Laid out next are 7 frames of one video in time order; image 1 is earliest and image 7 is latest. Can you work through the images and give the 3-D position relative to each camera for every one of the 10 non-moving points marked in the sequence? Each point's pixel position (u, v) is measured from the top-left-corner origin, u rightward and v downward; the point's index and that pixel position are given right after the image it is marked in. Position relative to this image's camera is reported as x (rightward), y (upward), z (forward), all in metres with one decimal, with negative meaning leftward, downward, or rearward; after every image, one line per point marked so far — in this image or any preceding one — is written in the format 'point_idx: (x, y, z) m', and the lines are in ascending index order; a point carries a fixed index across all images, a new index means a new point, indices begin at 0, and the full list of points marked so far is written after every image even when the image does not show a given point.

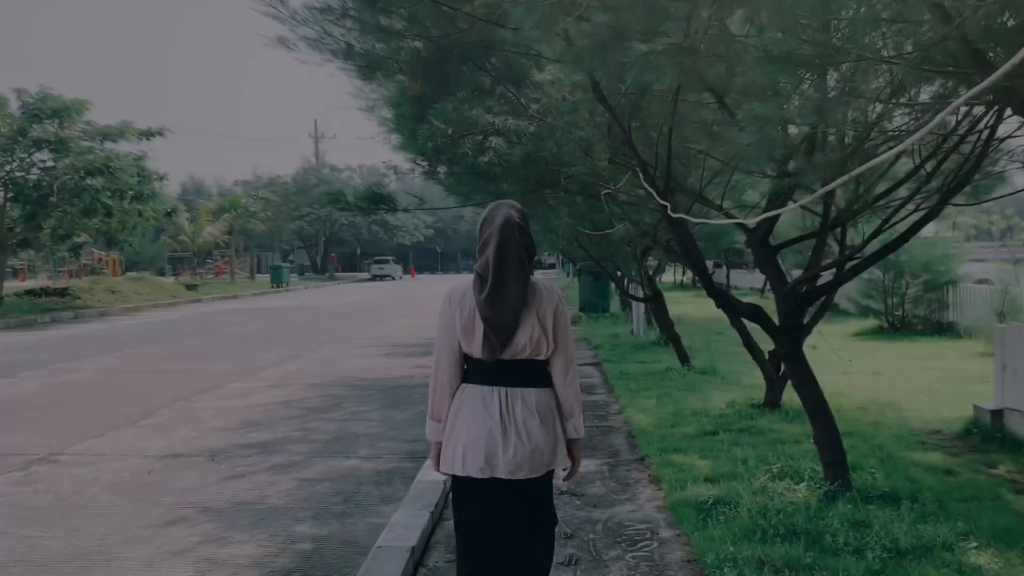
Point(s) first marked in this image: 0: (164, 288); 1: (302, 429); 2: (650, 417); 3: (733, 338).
0: (-5.6, 0.0, +18.1) m
1: (-1.5, -1.0, +7.9) m
2: (+0.9, -0.8, +7.4) m
3: (+2.2, -0.5, +11.2) m
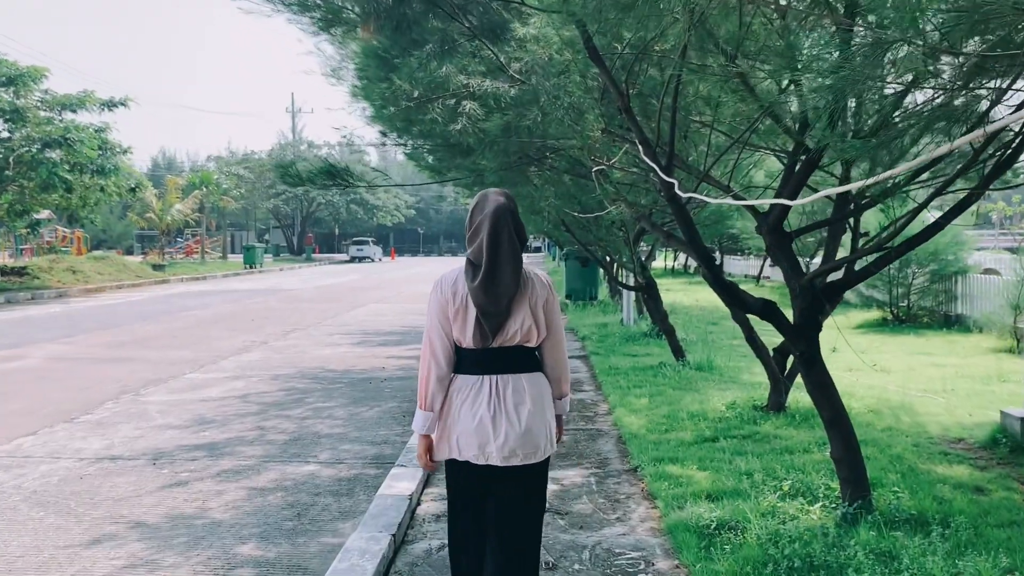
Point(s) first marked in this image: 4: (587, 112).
0: (-5.9, +0.3, +17.3) m
1: (-1.6, -0.9, +7.2) m
2: (+0.8, -0.8, +6.7) m
3: (+2.0, -0.4, +10.5) m
4: (+0.4, +0.8, +5.2) m
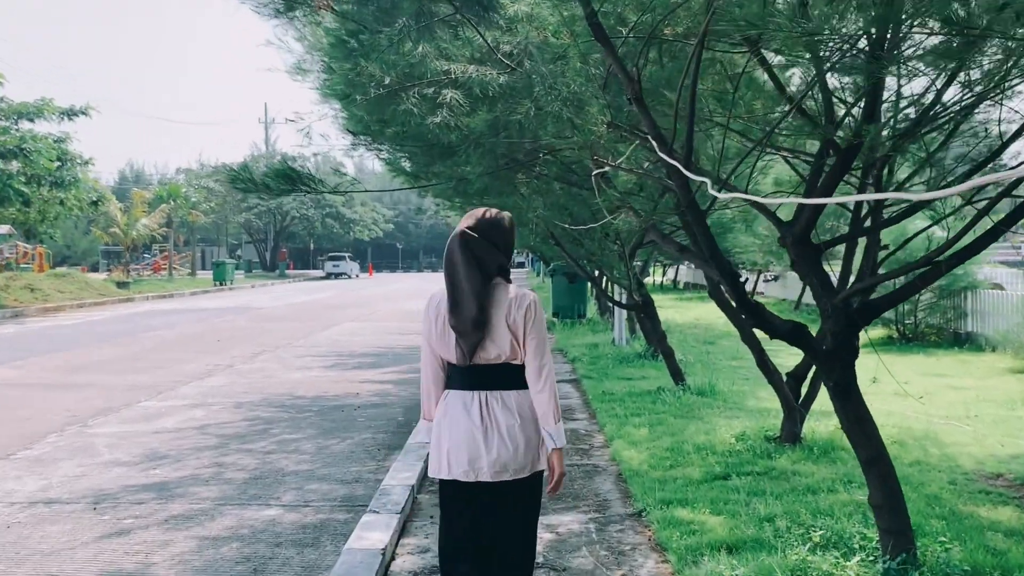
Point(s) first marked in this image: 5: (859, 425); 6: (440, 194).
0: (-6.1, 0.0, +16.5) m
1: (-1.7, -1.0, +6.4) m
2: (+0.7, -0.9, +6.1) m
3: (+1.9, -0.5, +9.8) m
4: (+0.3, +0.7, +4.6) m
5: (+1.3, -0.5, +4.2) m
6: (-0.5, +0.7, +8.6) m
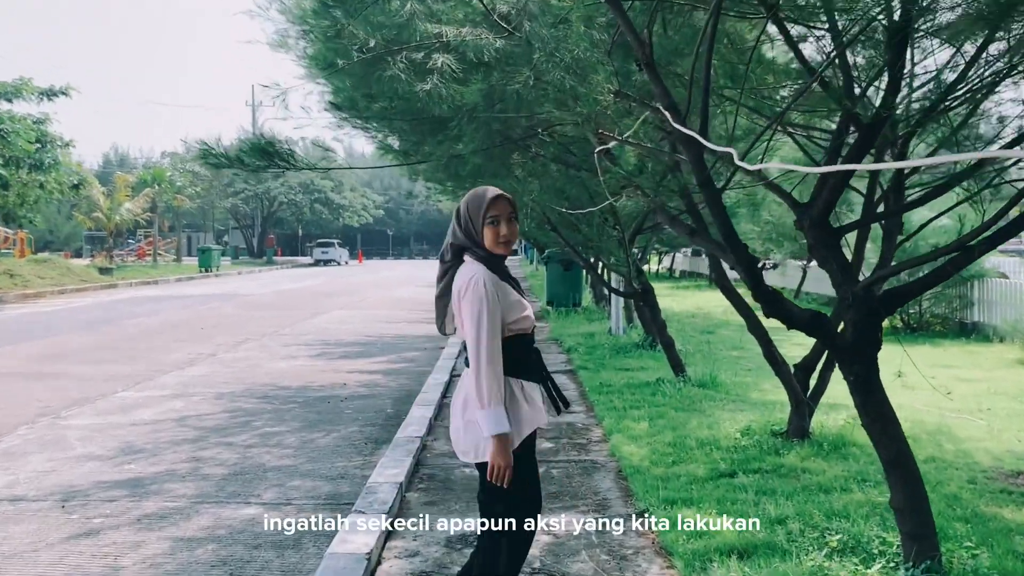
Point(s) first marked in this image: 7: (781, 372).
0: (-6.2, +0.2, +16.1) m
1: (-1.7, -0.9, +6.1) m
2: (+0.7, -0.8, +5.8) m
3: (+1.8, -0.4, +9.5) m
4: (+0.3, +0.8, +4.2) m
5: (+1.3, -0.5, +3.9) m
6: (-0.6, +0.8, +8.3) m
7: (+1.4, -0.4, +5.8) m
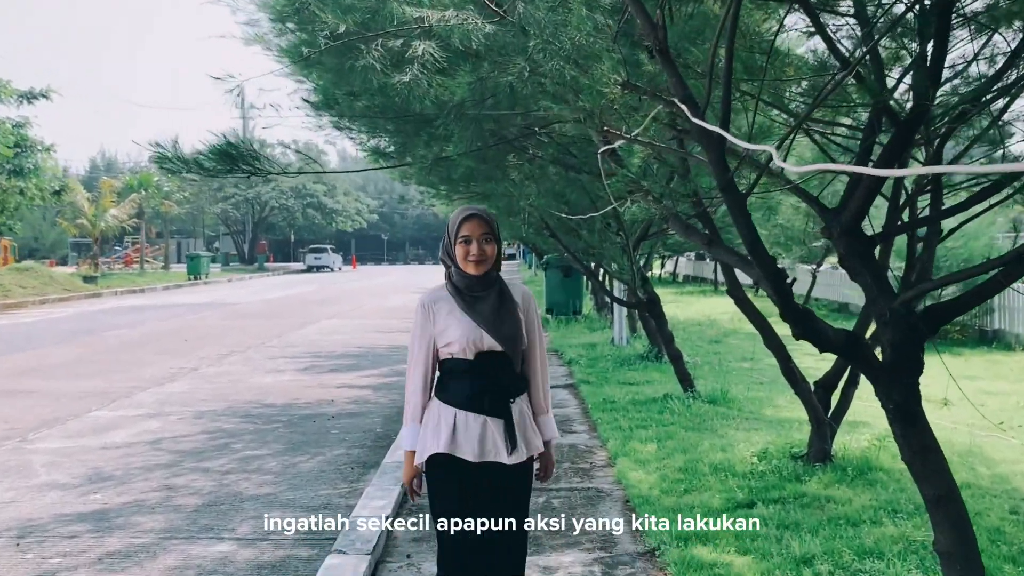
0: (-6.3, +0.1, +15.6) m
1: (-1.7, -1.0, +5.7) m
2: (+0.6, -0.9, +5.3) m
3: (+1.8, -0.5, +9.0) m
4: (+0.3, +0.7, +3.8) m
5: (+1.3, -0.5, +3.5) m
6: (-0.6, +0.8, +7.9) m
7: (+1.3, -0.5, +5.3) m
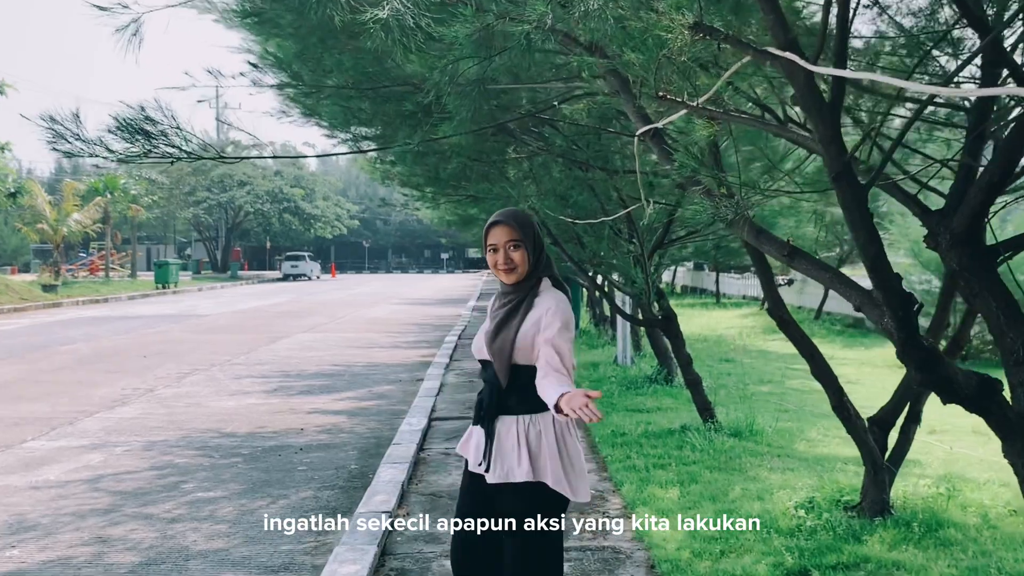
0: (-6.4, 0.0, +14.7) m
1: (-1.7, -1.1, +4.7) m
2: (+0.6, -0.9, +4.4) m
3: (+1.7, -0.6, +8.2) m
4: (+0.3, +0.7, +2.9) m
5: (+1.3, -0.6, +2.6) m
6: (-0.7, +0.7, +7.0) m
7: (+1.3, -0.6, +4.4) m
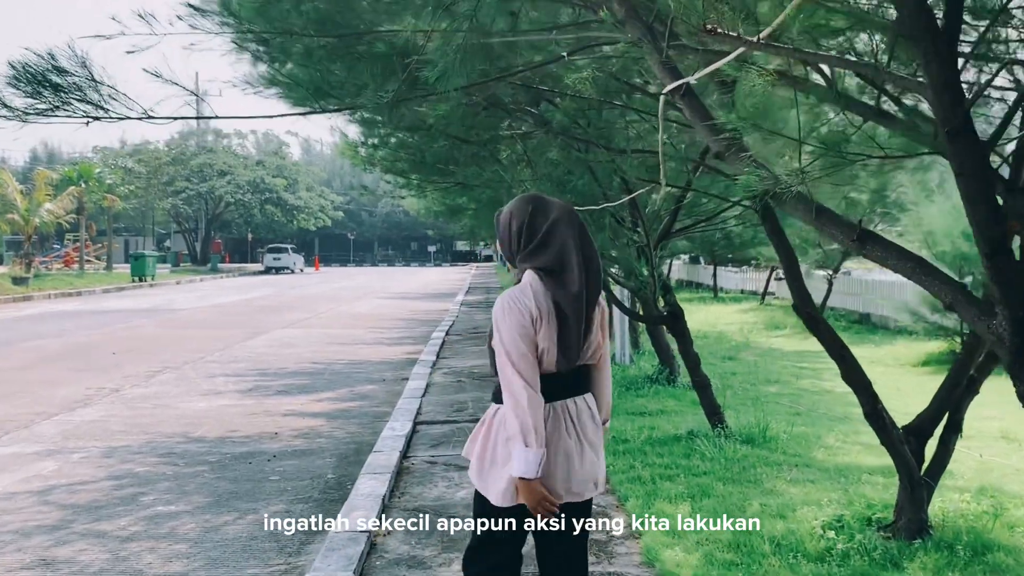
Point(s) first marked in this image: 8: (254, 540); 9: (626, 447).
0: (-6.5, +0.1, +14.1) m
1: (-1.8, -1.0, +4.2) m
2: (+0.6, -0.9, +3.9) m
3: (+1.7, -0.6, +7.7) m
4: (+0.3, +0.7, +2.4) m
5: (+1.3, -0.6, +2.1) m
6: (-0.7, +0.7, +6.5) m
7: (+1.3, -0.5, +4.0) m
8: (-1.0, -1.0, +4.5) m
9: (+0.5, -0.8, +5.4) m
